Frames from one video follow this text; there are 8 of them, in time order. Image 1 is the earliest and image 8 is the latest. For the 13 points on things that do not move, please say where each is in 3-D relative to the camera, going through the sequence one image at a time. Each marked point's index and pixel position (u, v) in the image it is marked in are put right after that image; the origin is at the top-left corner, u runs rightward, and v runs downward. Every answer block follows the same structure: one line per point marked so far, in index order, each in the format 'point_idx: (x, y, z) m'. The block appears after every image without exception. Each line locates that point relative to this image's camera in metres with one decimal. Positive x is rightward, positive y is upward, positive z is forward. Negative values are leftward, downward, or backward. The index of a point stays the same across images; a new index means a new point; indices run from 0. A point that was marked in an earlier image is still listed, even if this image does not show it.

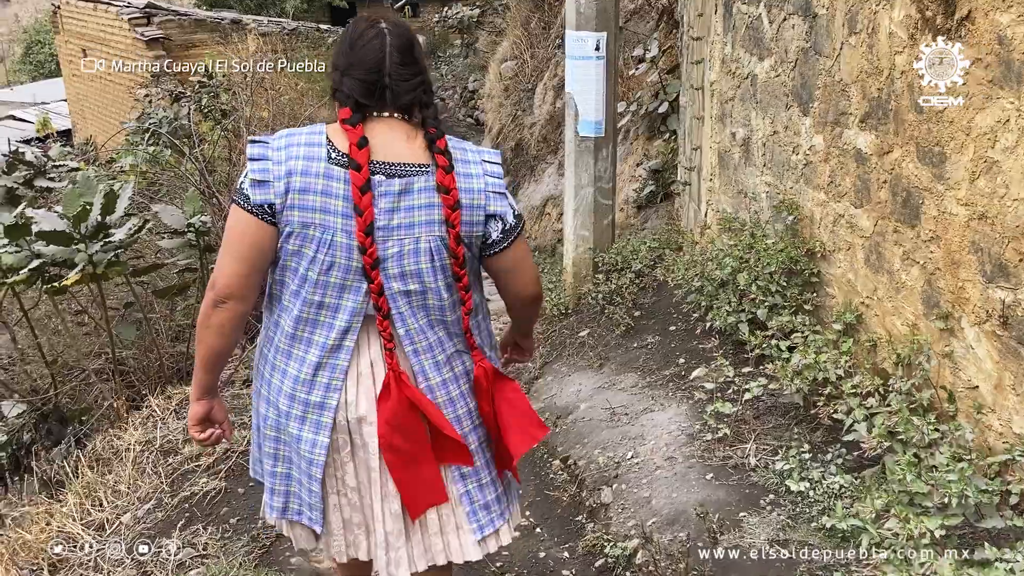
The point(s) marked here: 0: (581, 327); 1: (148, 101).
0: (+0.3, -0.2, +4.5) m
1: (-3.5, +1.8, +9.3) m
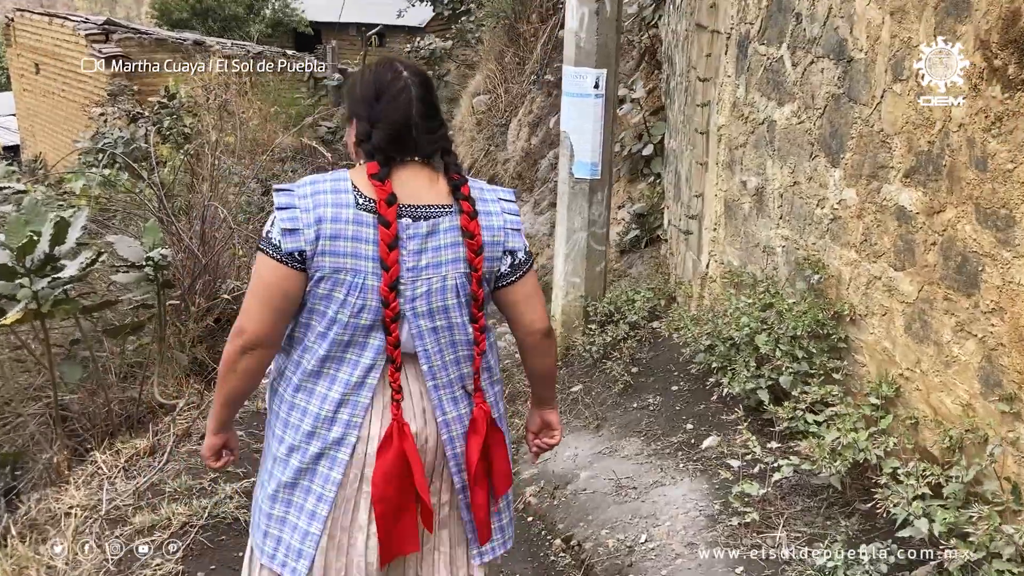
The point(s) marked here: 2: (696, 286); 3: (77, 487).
0: (+0.3, -0.4, +4.1) m
1: (-3.7, +1.5, +8.9) m
2: (+0.8, 0.0, +4.2) m
3: (-1.5, -0.7, +3.3) m
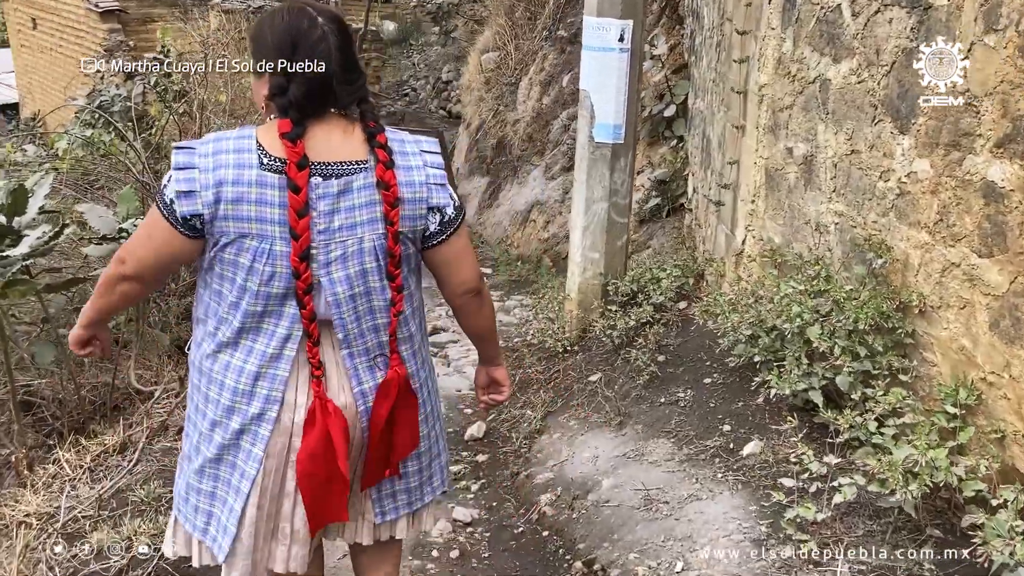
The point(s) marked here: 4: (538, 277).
0: (+0.3, -0.3, +3.8) m
1: (-3.6, +1.9, +8.4) m
2: (+0.9, +0.1, +3.8) m
3: (-1.5, -0.6, +2.9) m
4: (+0.2, +0.1, +6.8) m
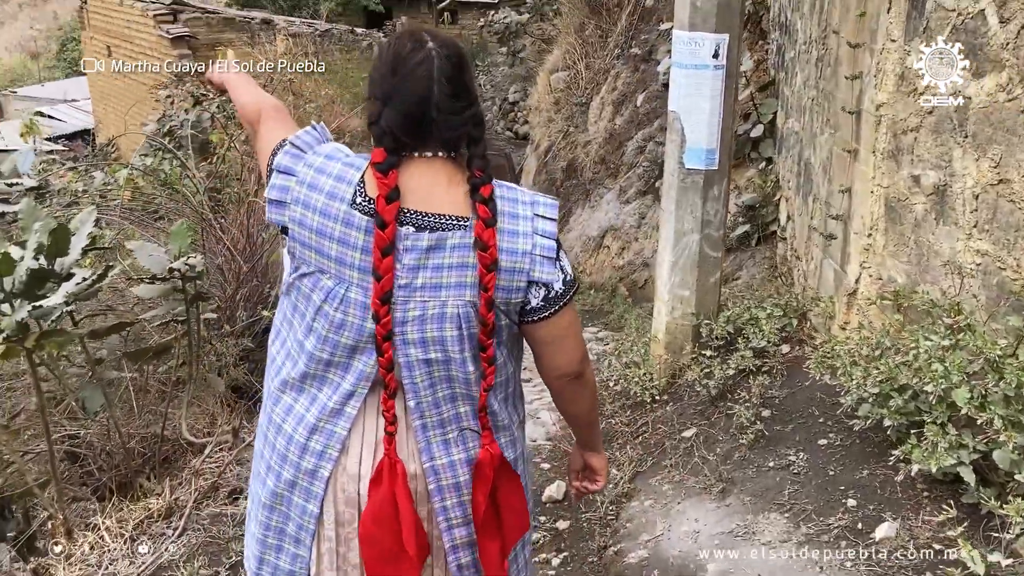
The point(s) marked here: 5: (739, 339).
0: (+0.6, -0.5, +3.4) m
1: (-3.0, +1.6, +8.3) m
2: (+1.2, -0.1, +3.4) m
3: (-1.2, -0.8, +2.6) m
4: (+0.7, -0.1, +6.4) m
5: (+0.9, -0.2, +3.6) m
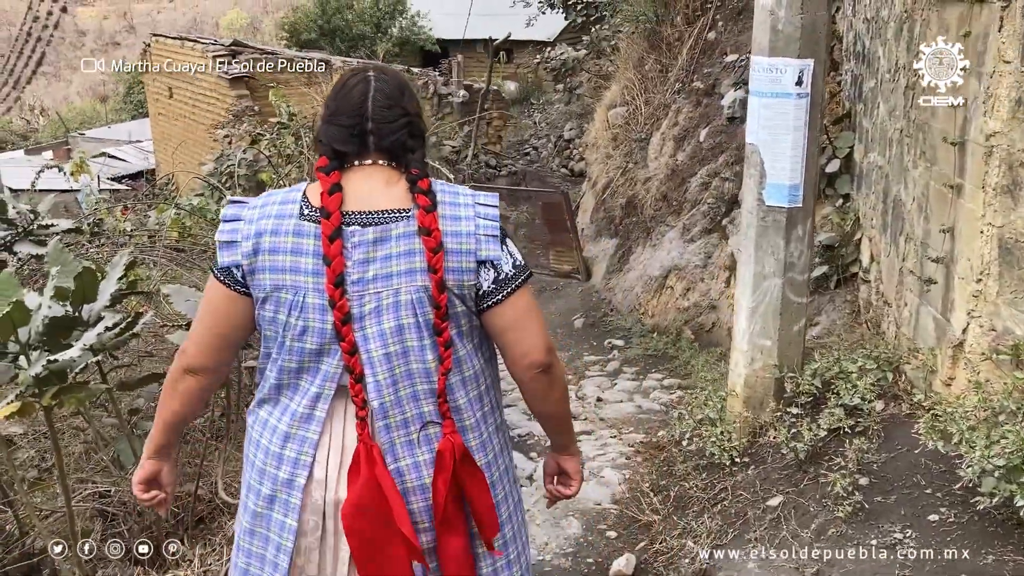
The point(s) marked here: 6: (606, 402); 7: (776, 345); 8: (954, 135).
0: (+0.8, -0.6, +3.0) m
1: (-2.5, +1.3, +8.2) m
2: (+1.4, -0.2, +3.0) m
3: (-1.1, -0.9, +2.4) m
4: (+1.1, -0.4, +6.0) m
5: (+1.1, -0.4, +3.3) m
6: (+0.5, -0.6, +5.3) m
7: (+0.9, -0.2, +3.3) m
8: (+1.4, +0.5, +3.0) m
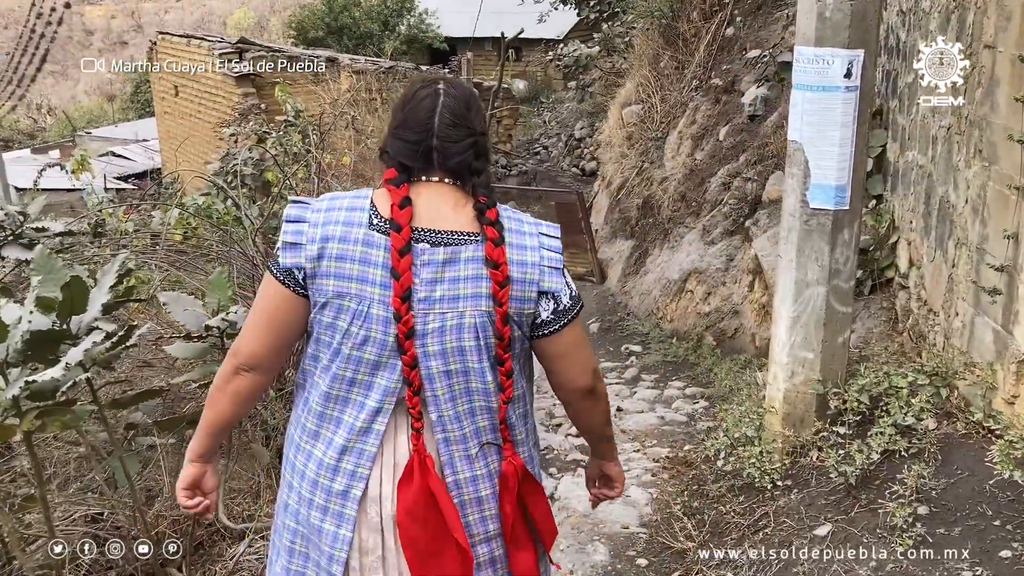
0: (+0.9, -0.7, +2.8) m
1: (-2.4, +1.2, +8.0) m
2: (+1.4, -0.3, +2.8) m
3: (-1.0, -0.9, +2.2) m
4: (+1.1, -0.4, +5.8) m
5: (+1.2, -0.4, +3.0) m
6: (+0.6, -0.7, +5.1) m
7: (+1.0, -0.2, +3.1) m
8: (+1.5, +0.5, +2.8) m
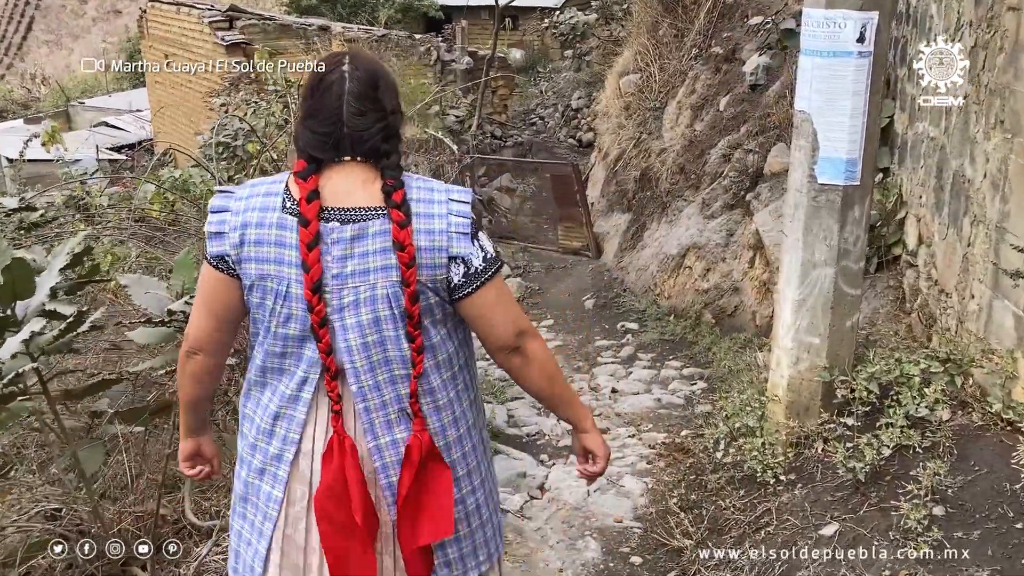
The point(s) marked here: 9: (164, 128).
0: (+0.8, -0.6, +2.6) m
1: (-2.4, +1.4, +7.8) m
2: (+1.4, -0.2, +2.6) m
3: (-1.0, -0.9, +2.0) m
4: (+1.1, -0.3, +5.6) m
5: (+1.1, -0.3, +2.9) m
6: (+0.6, -0.5, +4.9) m
7: (+1.0, -0.2, +2.9) m
8: (+1.4, +0.5, +2.6) m
9: (-4.5, +2.1, +12.2) m
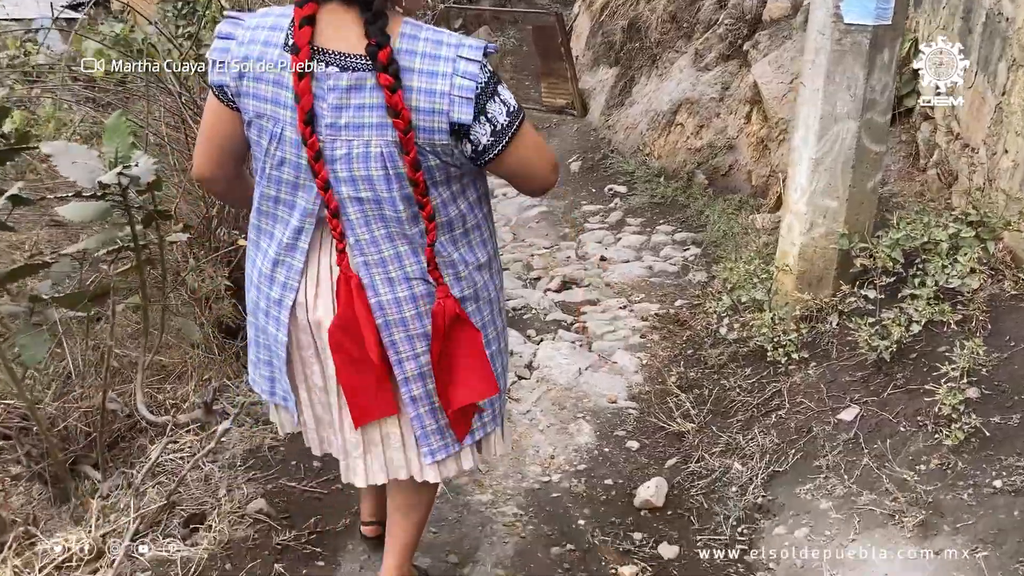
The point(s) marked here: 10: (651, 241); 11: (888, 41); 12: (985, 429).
0: (+0.8, -0.3, +2.3) m
1: (-2.6, +2.5, +7.1) m
2: (+1.4, +0.1, +2.3) m
3: (-1.0, -0.7, +1.8) m
4: (+1.0, +0.5, +5.3) m
5: (+1.1, 0.0, +2.6) m
6: (+0.5, +0.1, +4.6) m
7: (+0.9, +0.2, +2.6) m
8: (+1.4, +0.8, +2.2) m
9: (-4.8, +3.7, +11.4) m
10: (+0.7, +0.2, +4.9) m
11: (+1.0, +0.6, +2.4) m
12: (+1.0, -0.3, +2.1) m
